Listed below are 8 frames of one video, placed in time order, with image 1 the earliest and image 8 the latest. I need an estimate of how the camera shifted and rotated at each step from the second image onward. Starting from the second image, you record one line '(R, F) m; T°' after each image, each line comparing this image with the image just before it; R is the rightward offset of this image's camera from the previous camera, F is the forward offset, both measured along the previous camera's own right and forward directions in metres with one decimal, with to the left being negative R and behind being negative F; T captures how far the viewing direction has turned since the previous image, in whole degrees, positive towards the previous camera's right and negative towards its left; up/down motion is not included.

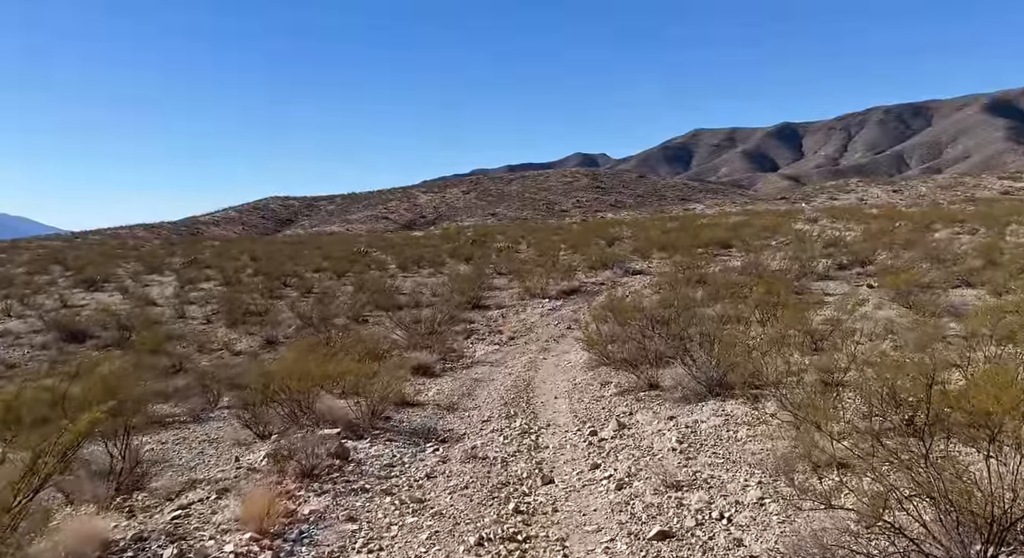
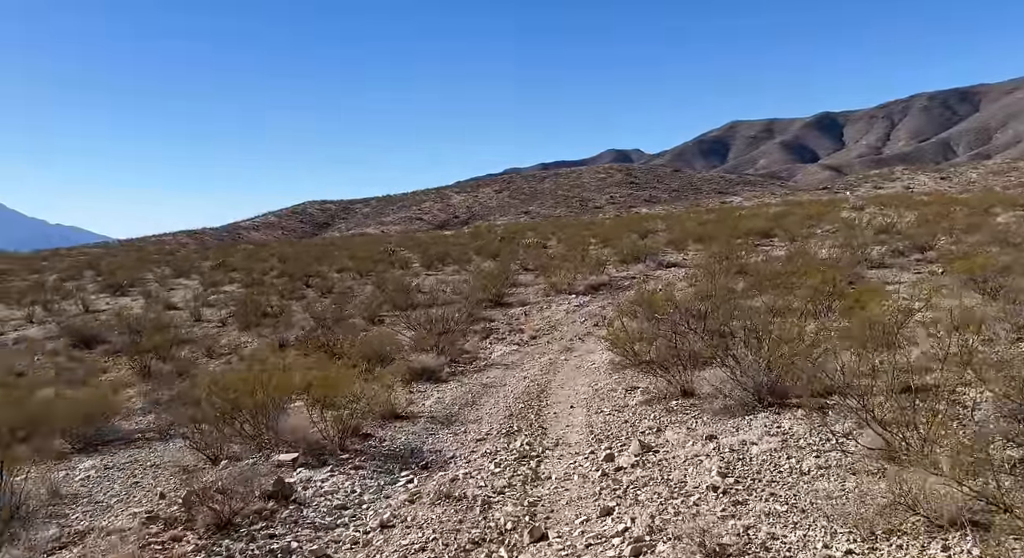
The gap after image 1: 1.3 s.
(+0.4, +1.9) m; -3°
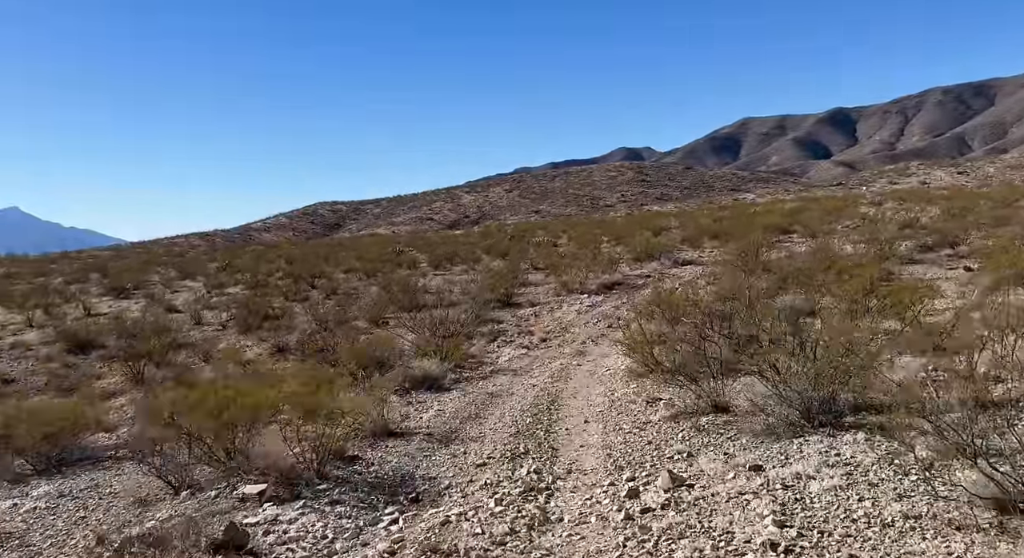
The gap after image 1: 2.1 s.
(+0.1, +1.1) m; -1°
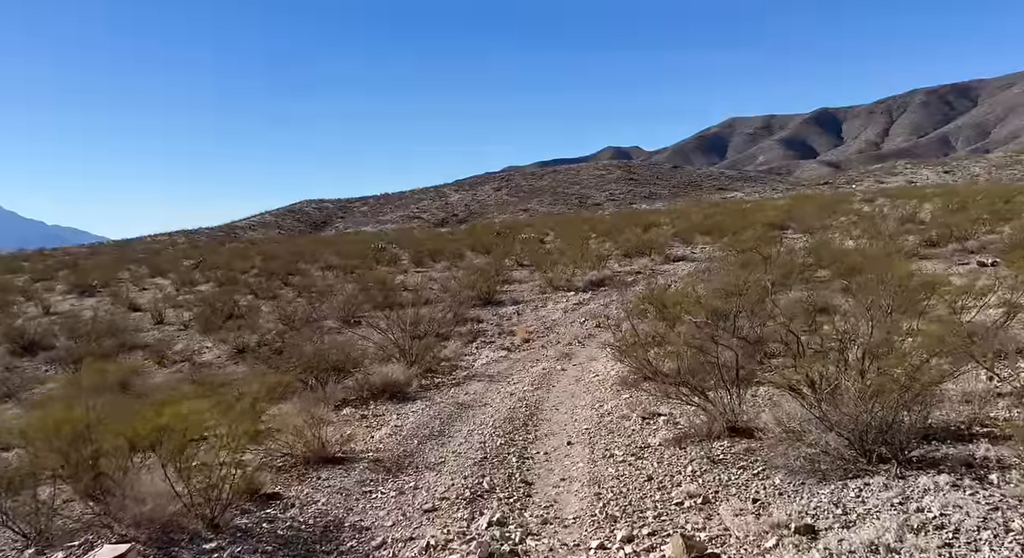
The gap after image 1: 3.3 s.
(+0.2, +1.7) m; +1°
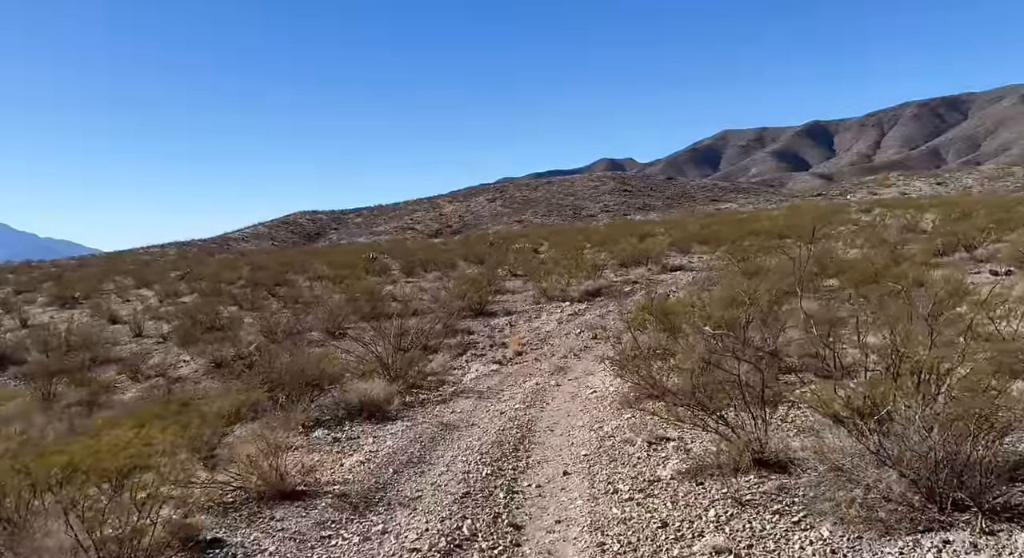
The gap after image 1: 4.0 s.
(+0.1, +1.0) m; 0°
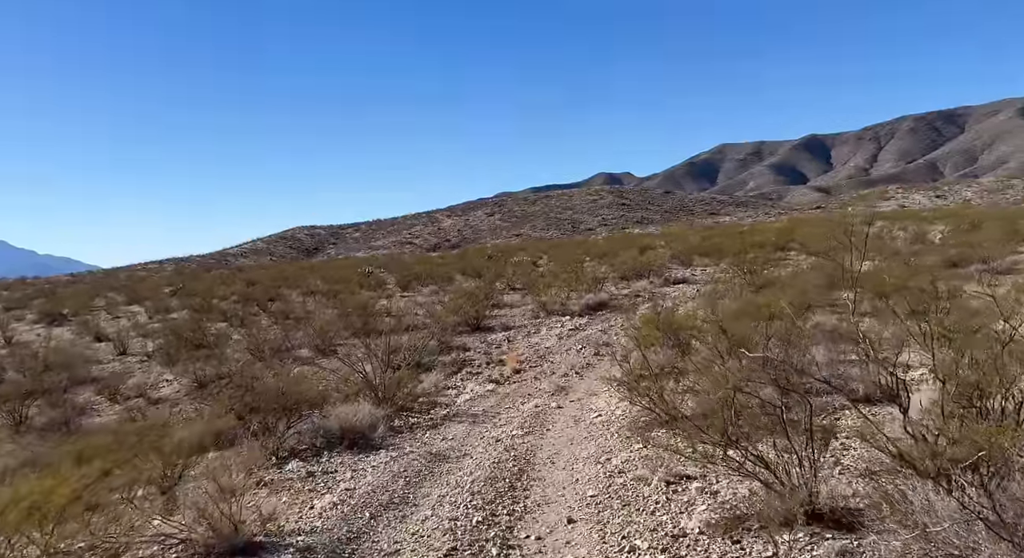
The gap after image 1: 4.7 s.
(0.0, +1.0) m; 0°
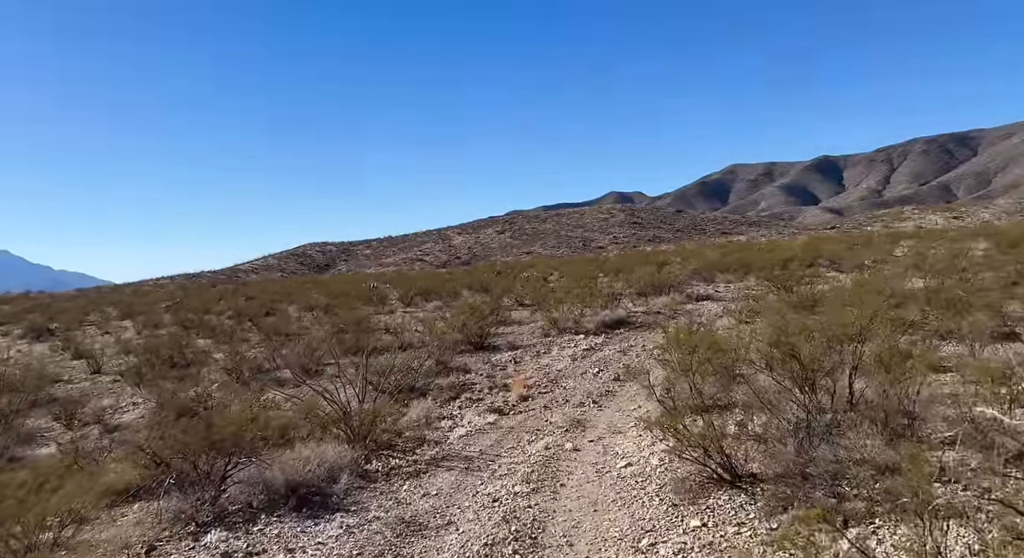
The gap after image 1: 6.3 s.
(+0.1, +2.3) m; -1°
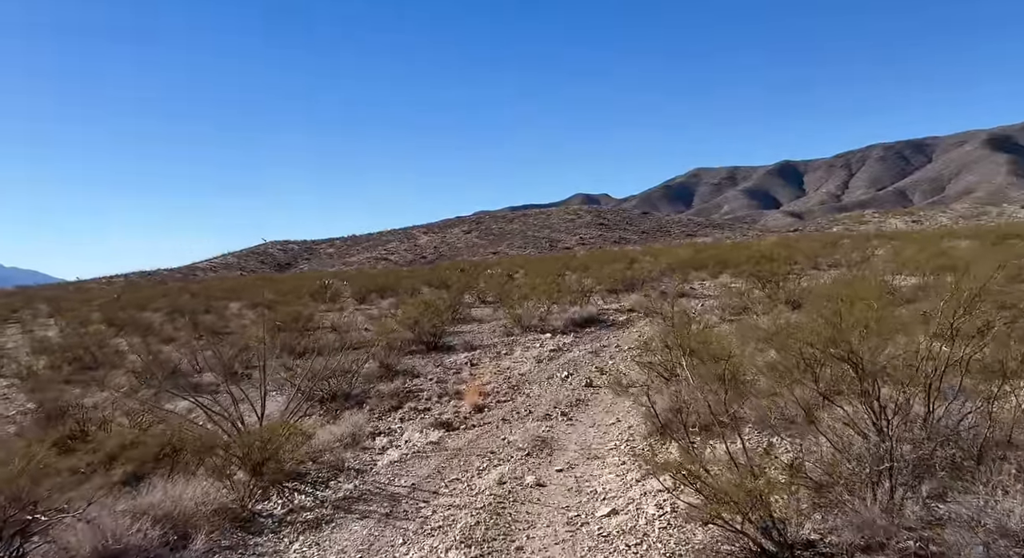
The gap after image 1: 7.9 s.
(+0.2, +2.3) m; +2°
